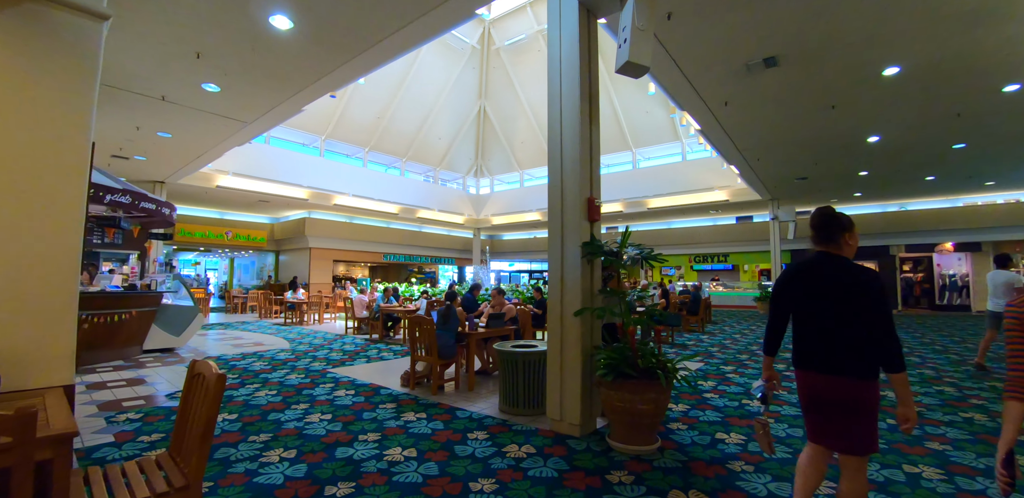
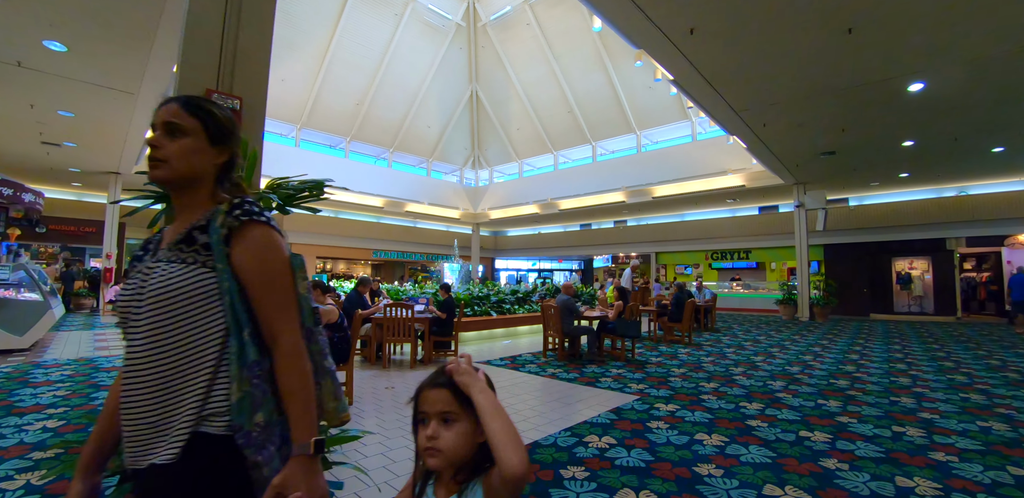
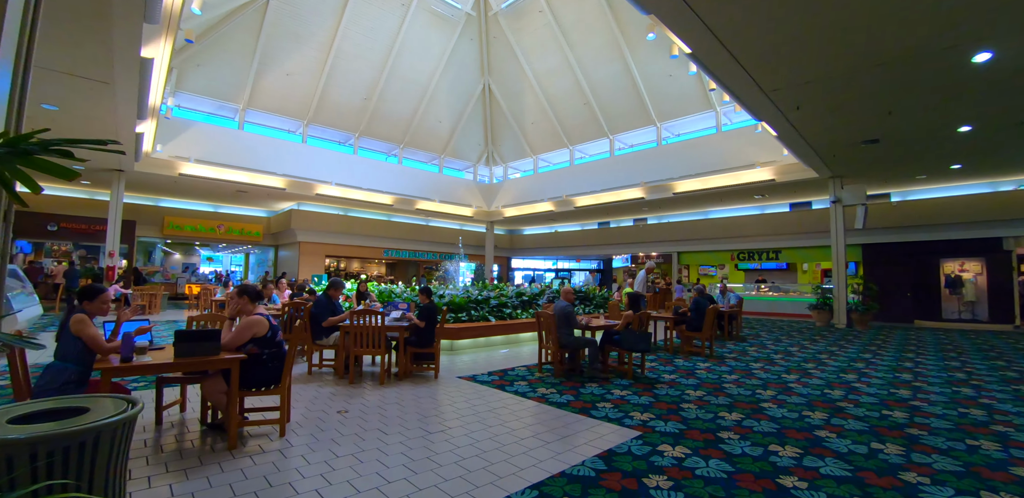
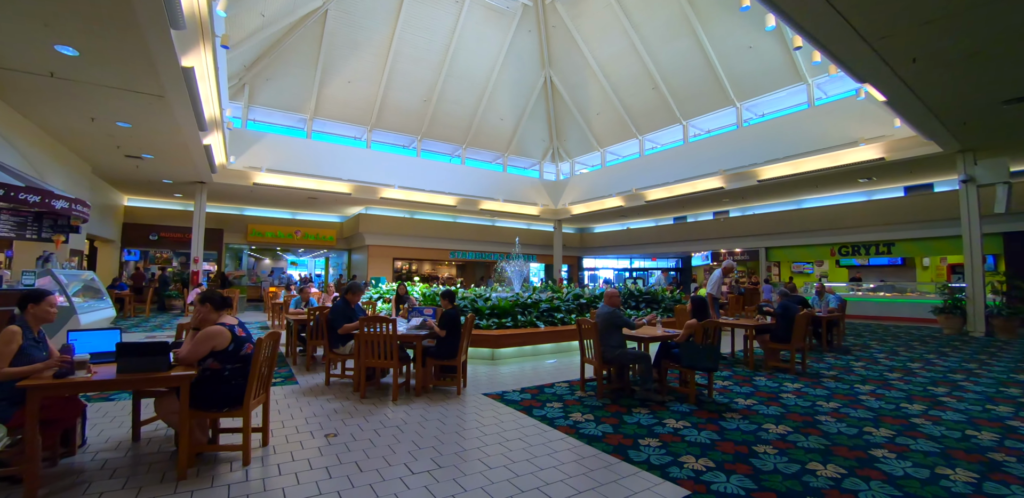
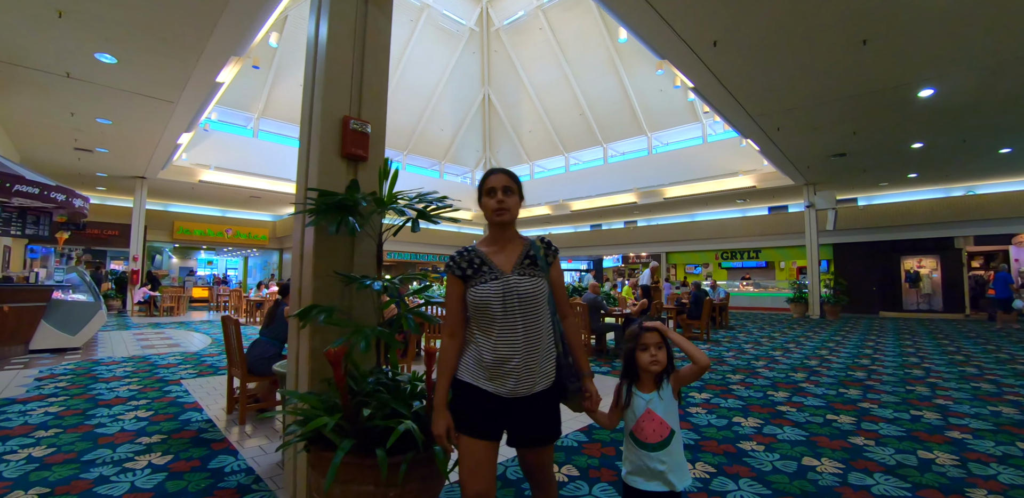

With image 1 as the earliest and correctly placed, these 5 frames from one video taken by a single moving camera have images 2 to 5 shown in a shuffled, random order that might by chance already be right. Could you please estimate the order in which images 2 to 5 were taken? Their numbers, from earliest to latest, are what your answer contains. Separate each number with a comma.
5, 2, 3, 4
